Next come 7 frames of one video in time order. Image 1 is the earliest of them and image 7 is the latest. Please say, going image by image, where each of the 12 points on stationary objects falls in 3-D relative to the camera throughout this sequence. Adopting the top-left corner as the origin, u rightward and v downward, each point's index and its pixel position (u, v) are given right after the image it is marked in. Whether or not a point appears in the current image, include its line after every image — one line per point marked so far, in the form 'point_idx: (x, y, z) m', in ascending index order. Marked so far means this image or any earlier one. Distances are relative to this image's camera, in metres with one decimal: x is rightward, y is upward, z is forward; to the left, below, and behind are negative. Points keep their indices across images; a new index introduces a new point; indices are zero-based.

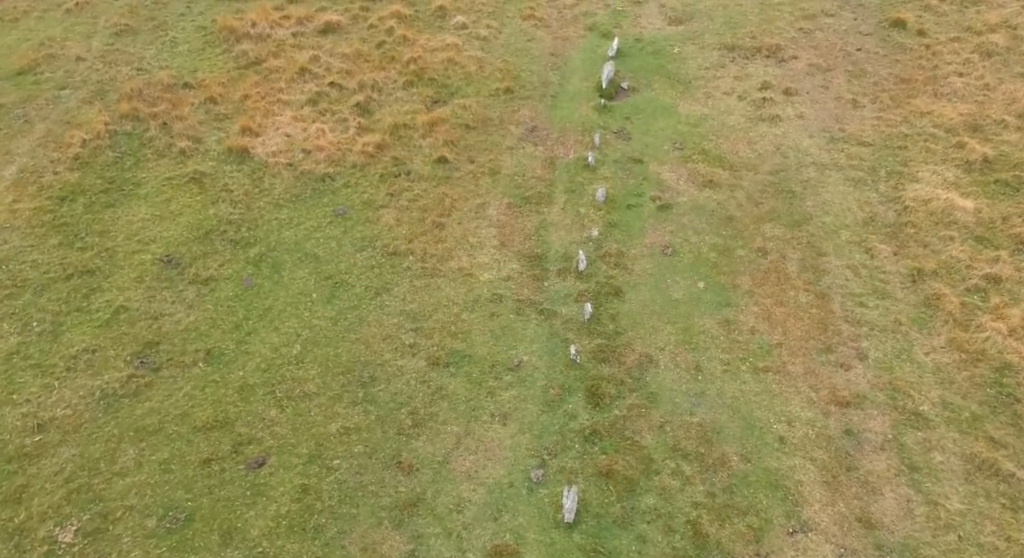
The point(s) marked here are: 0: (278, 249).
0: (-5.1, +0.7, +17.2) m
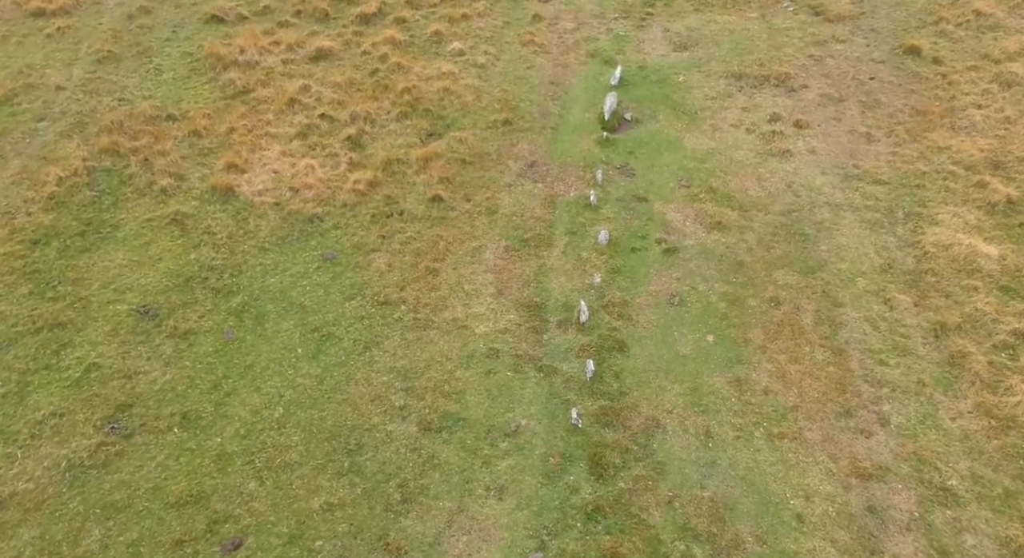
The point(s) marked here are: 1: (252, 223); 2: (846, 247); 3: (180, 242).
0: (-5.1, -0.4, +16.2) m
1: (-5.9, +1.3, +17.9) m
2: (+7.3, +0.7, +17.2) m
3: (-7.3, +0.8, +17.3) m
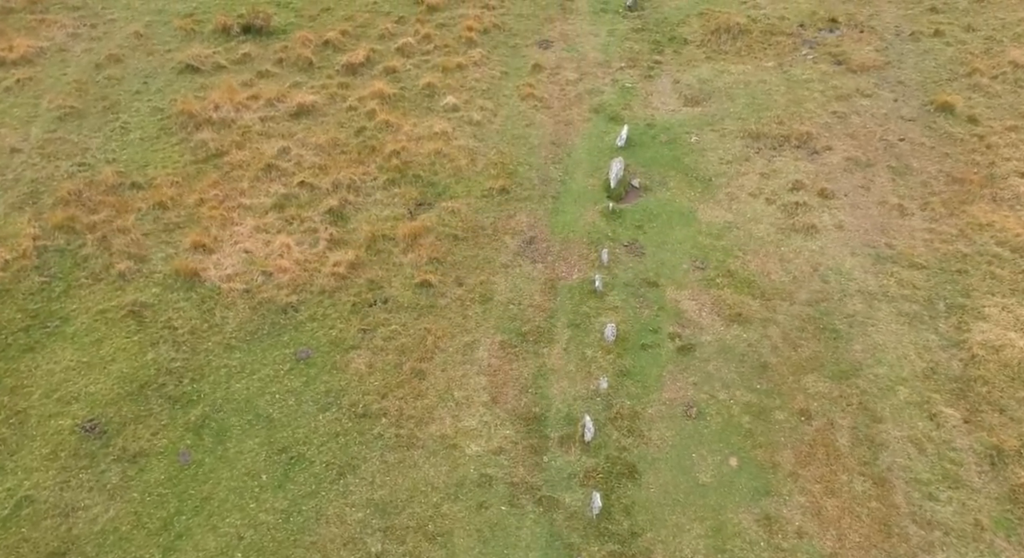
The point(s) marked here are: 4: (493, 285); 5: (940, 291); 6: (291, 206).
0: (-5.2, -2.4, +14.4) m
1: (-5.9, -0.7, +16.0) m
2: (+7.2, -1.3, +15.3) m
3: (-7.3, -1.2, +15.4) m
4: (-0.4, -0.1, +17.0) m
5: (+8.9, -0.2, +16.4) m
6: (-5.2, +1.7, +18.7) m
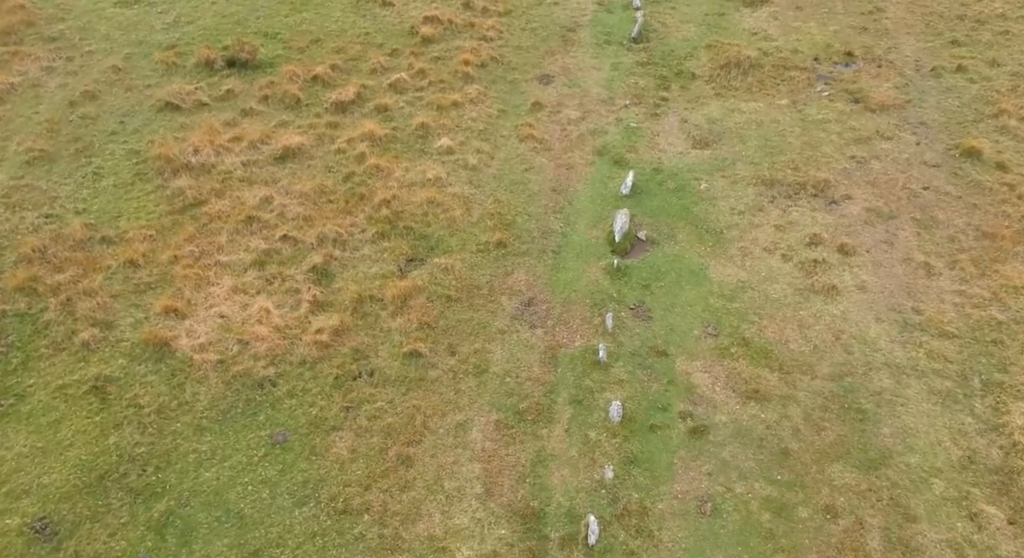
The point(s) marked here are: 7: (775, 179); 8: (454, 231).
0: (-5.3, -3.7, +13.0) m
1: (-6.0, -2.1, +14.7) m
2: (+7.1, -2.7, +14.0) m
3: (-7.4, -2.5, +14.1) m
4: (-0.5, -1.5, +15.7) m
5: (+8.8, -1.6, +15.1) m
6: (-5.3, +0.4, +17.4) m
7: (+6.6, +2.5, +19.9) m
8: (-1.3, +1.1, +18.5) m
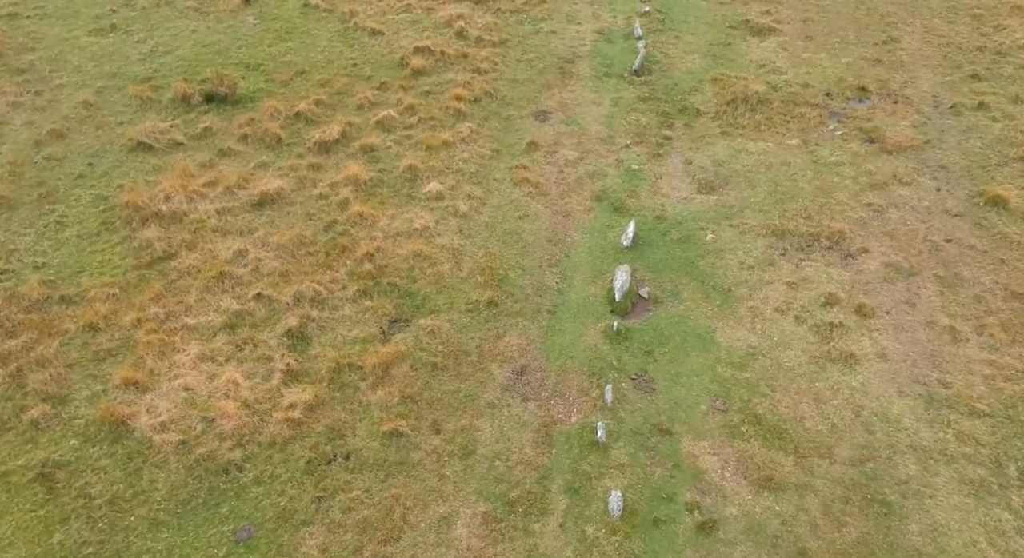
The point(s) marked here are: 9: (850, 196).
0: (-5.5, -5.0, +11.7) m
1: (-6.2, -3.4, +13.4) m
2: (+6.9, -4.0, +12.7) m
3: (-7.6, -3.8, +12.8) m
4: (-0.7, -2.8, +14.4) m
5: (+8.7, -2.9, +13.7) m
6: (-5.4, -0.9, +16.0) m
7: (+6.4, +1.2, +18.6) m
8: (-1.5, -0.2, +17.2) m
9: (+8.3, +2.0, +19.4) m
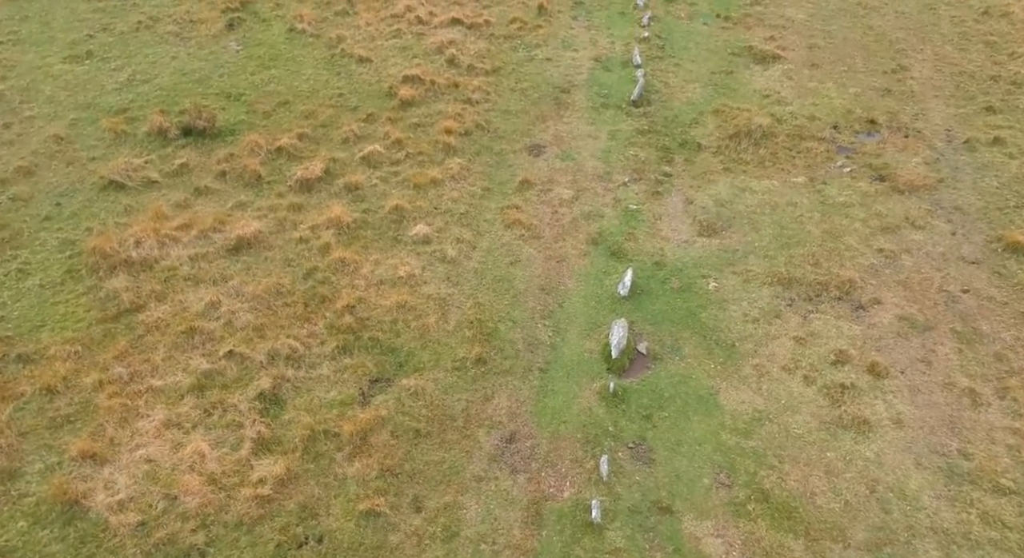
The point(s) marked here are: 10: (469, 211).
0: (-5.7, -6.0, +10.6) m
1: (-6.4, -4.4, +12.3) m
2: (+6.7, -5.1, +11.6) m
3: (-7.8, -4.9, +11.7) m
4: (-0.9, -3.9, +13.3) m
5: (+8.4, -4.1, +12.7) m
6: (-5.7, -2.0, +15.0) m
7: (+6.2, 0.0, +17.5) m
8: (-1.7, -1.3, +16.1) m
9: (+8.1, +0.9, +18.3) m
10: (-1.1, +1.7, +19.3) m
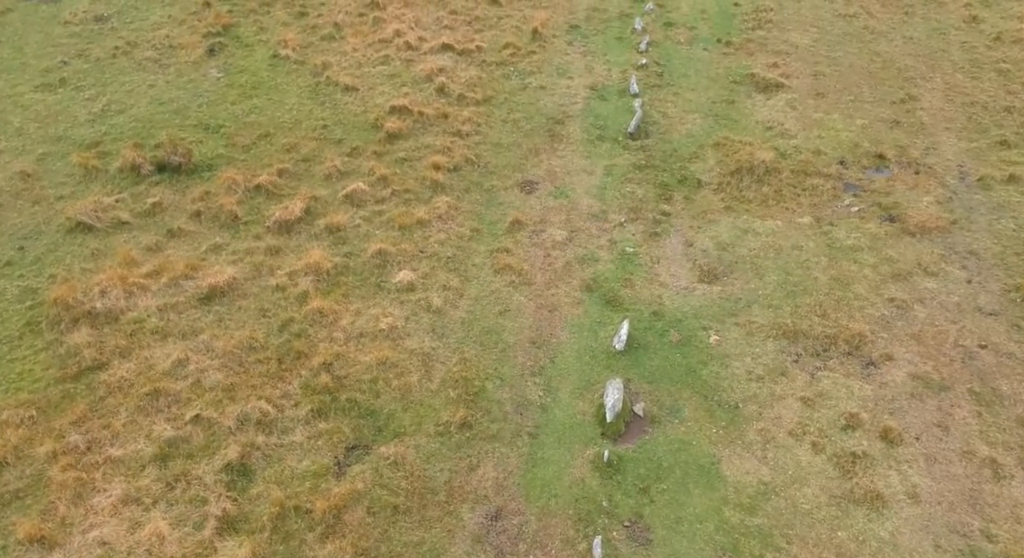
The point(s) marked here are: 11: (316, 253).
0: (-5.9, -7.1, +9.5) m
1: (-6.6, -5.5, +11.2) m
2: (+6.5, -6.2, +10.5) m
3: (-8.0, -5.9, +10.6) m
4: (-1.1, -5.0, +12.3) m
5: (+8.2, -5.1, +11.6) m
6: (-5.9, -3.1, +13.9) m
7: (+6.0, -1.1, +16.5) m
8: (-2.0, -2.4, +15.1) m
9: (+7.8, -0.2, +17.3) m
10: (-1.3, +0.6, +18.3) m
11: (-4.4, +0.6, +18.0) m
